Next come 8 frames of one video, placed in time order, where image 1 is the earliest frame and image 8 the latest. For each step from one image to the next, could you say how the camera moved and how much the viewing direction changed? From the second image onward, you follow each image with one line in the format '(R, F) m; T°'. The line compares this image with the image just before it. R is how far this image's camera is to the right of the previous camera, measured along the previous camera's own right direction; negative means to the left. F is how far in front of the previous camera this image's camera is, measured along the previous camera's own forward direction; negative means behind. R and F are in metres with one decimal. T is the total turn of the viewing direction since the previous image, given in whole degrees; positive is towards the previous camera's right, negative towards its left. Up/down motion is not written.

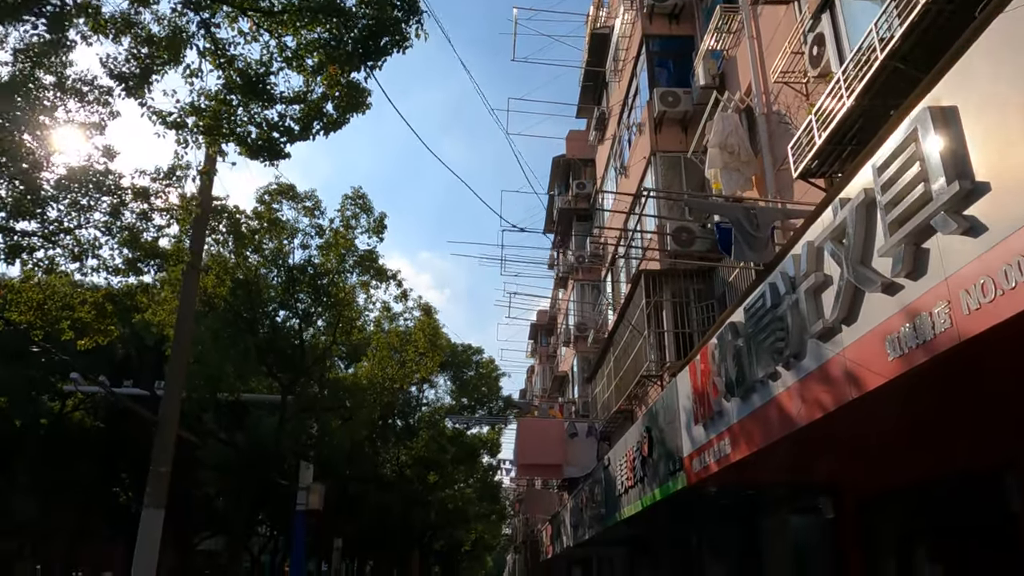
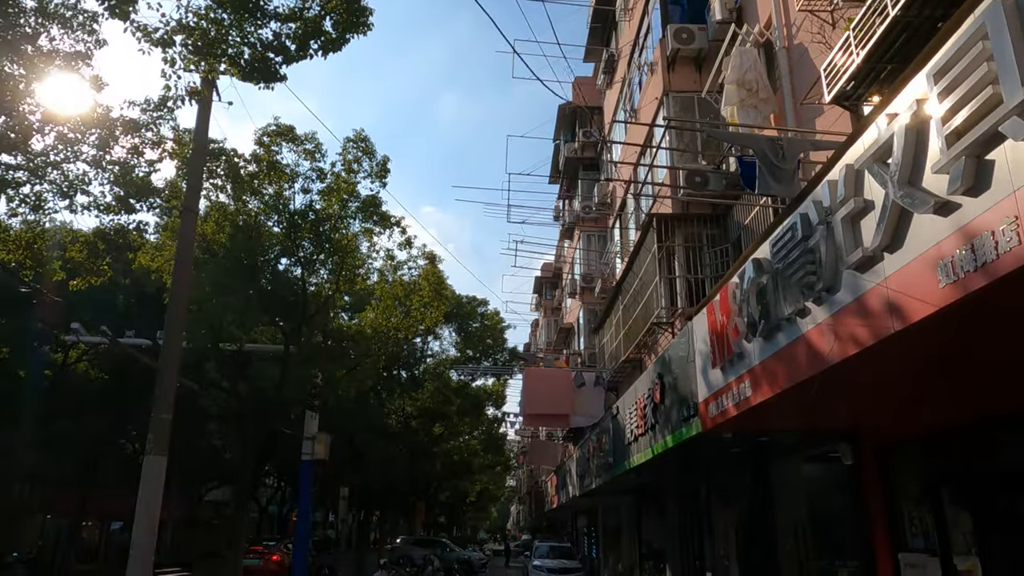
(-0.1, +0.4) m; 0°
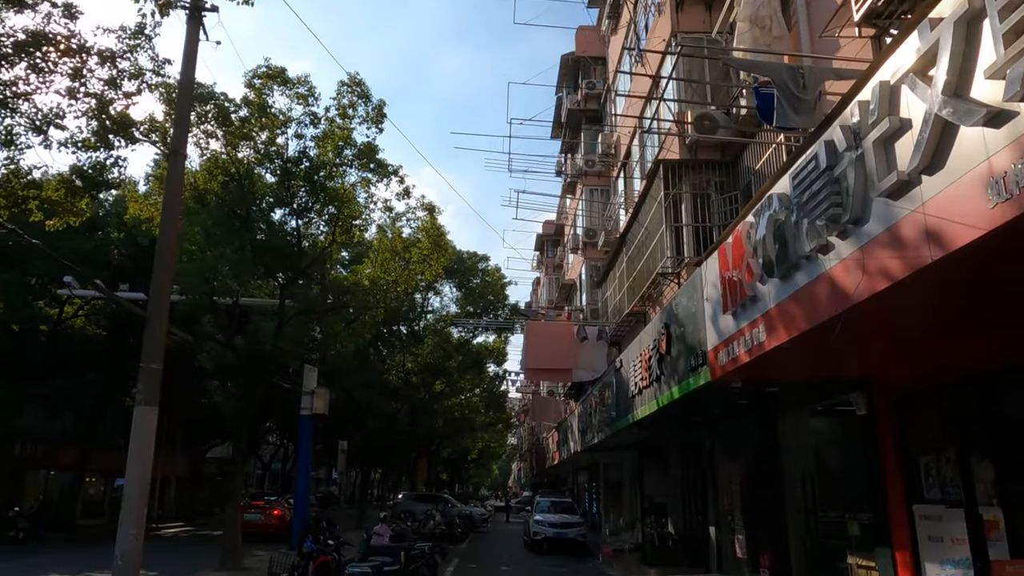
(0.0, +0.4) m; 0°
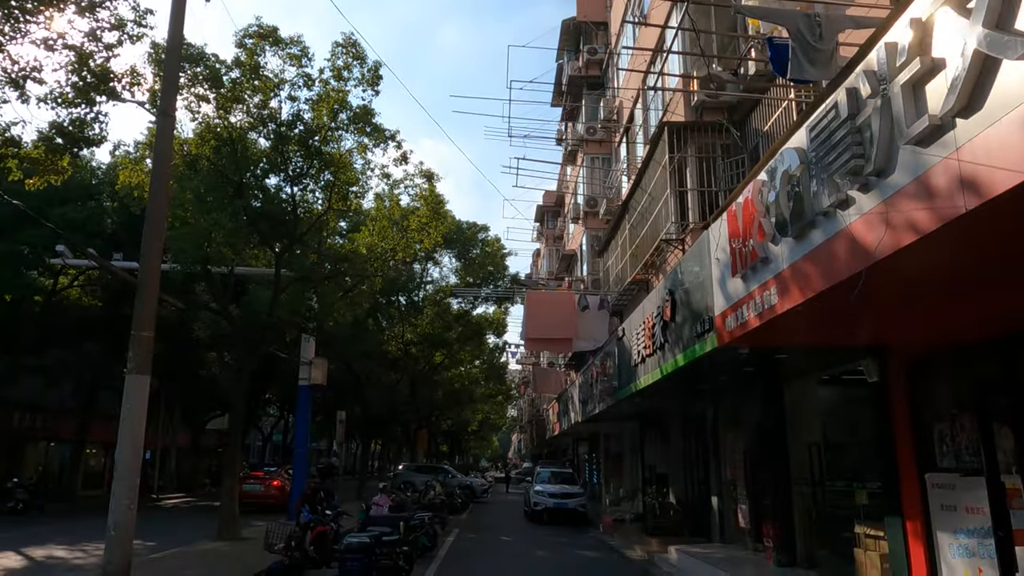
(0.0, +0.3) m; 0°
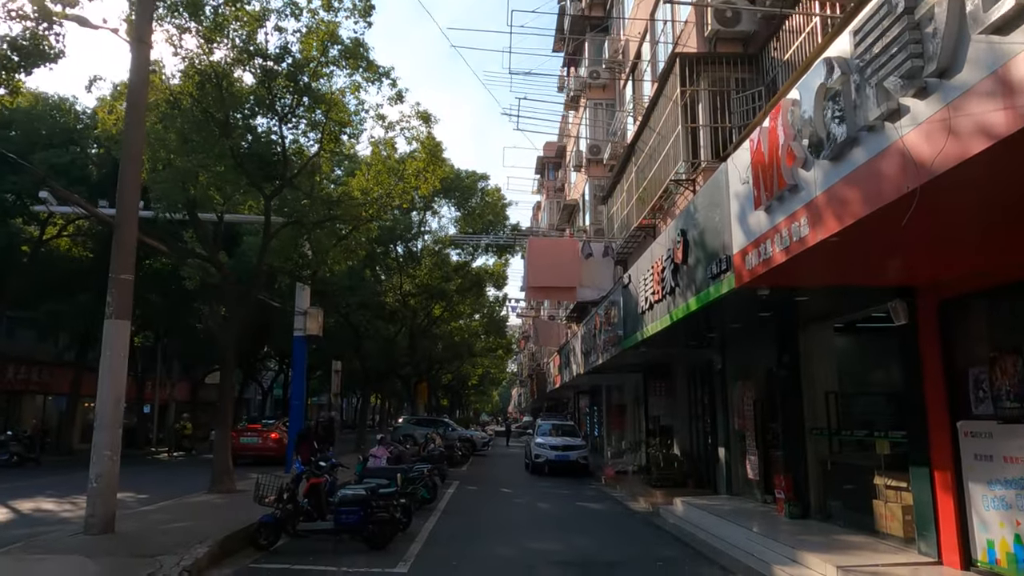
(0.0, +0.6) m; 0°
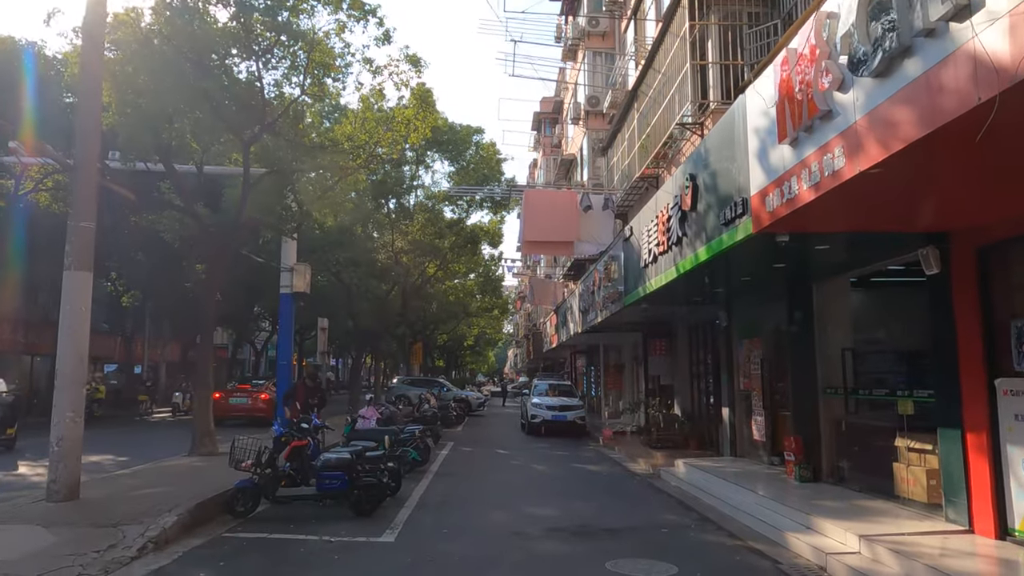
(0.0, +0.7) m; 0°
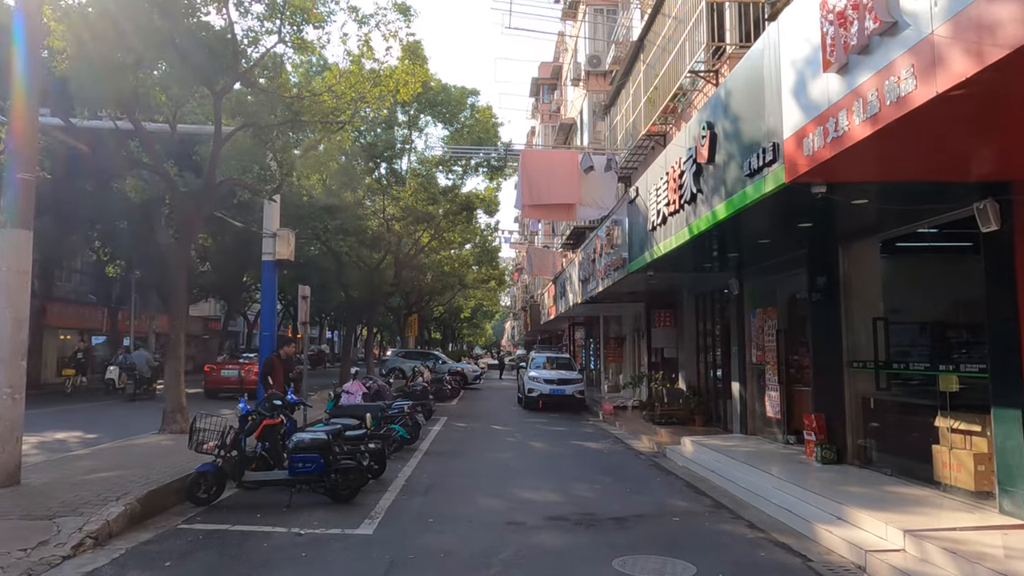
(0.0, +1.0) m; 0°
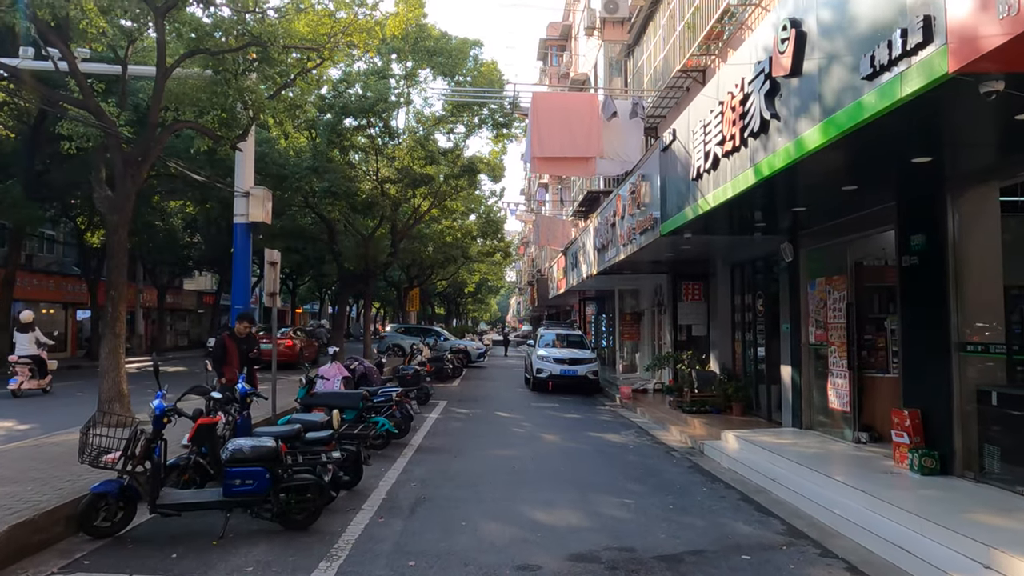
(-0.1, +2.1) m; 0°
